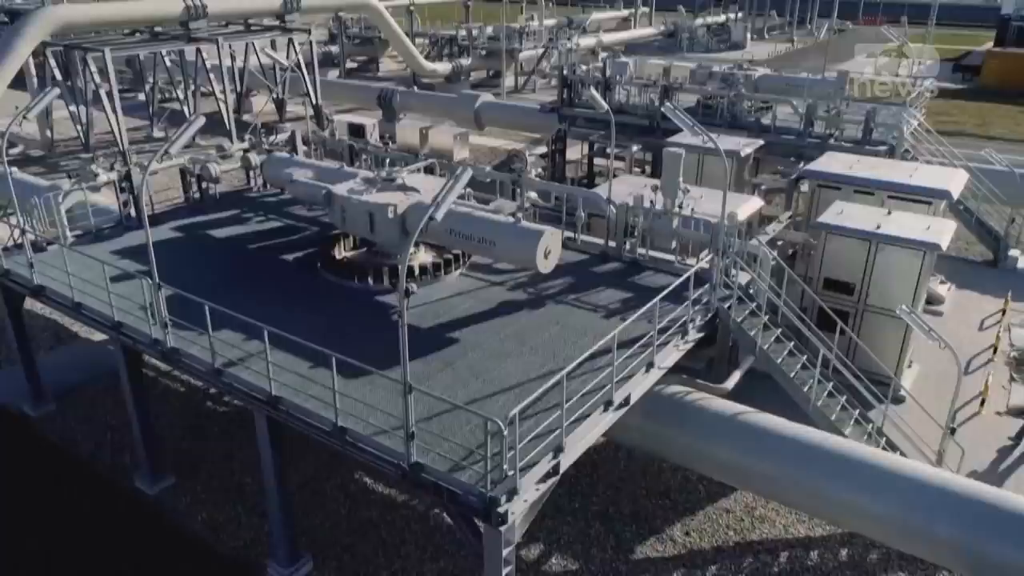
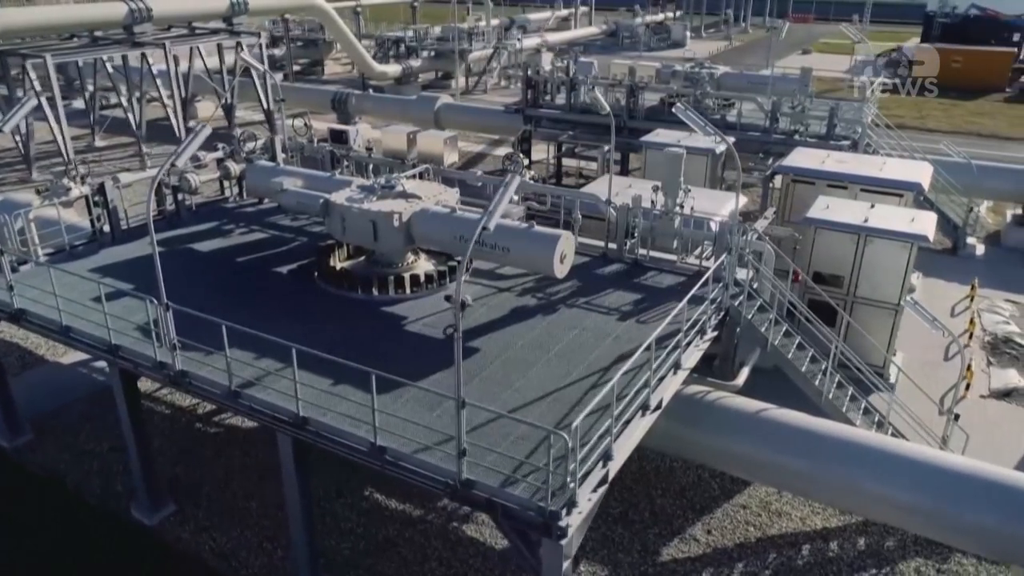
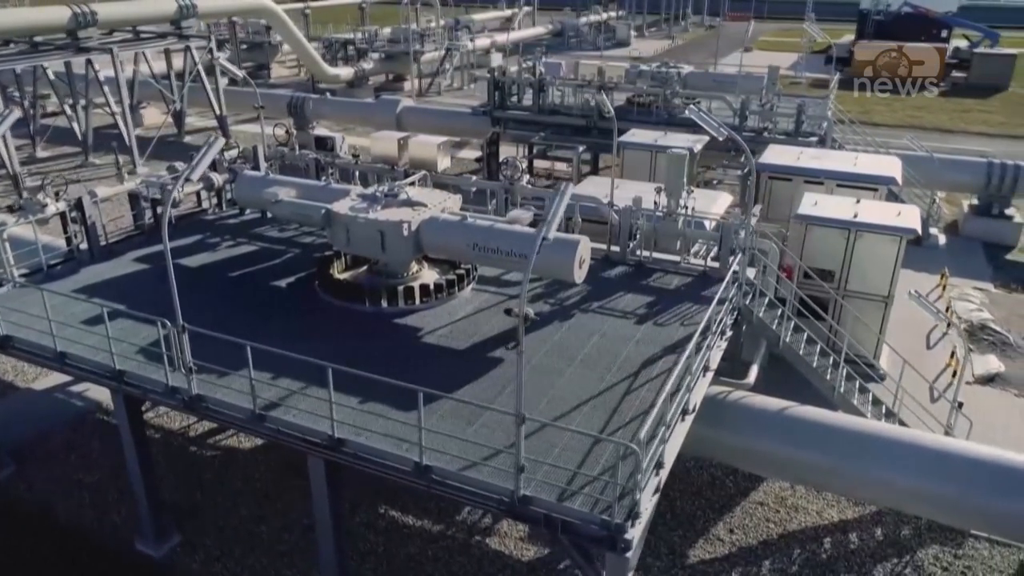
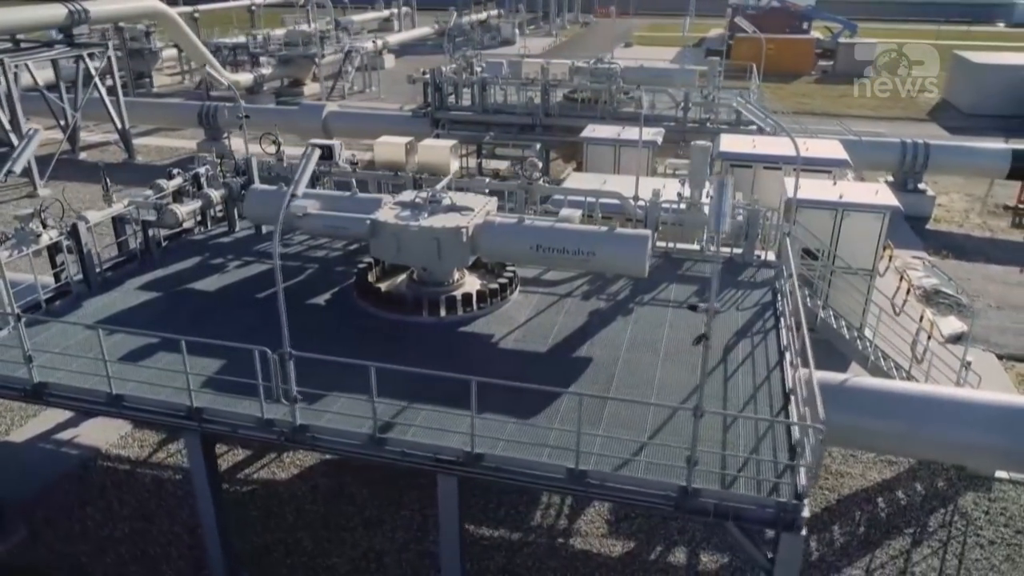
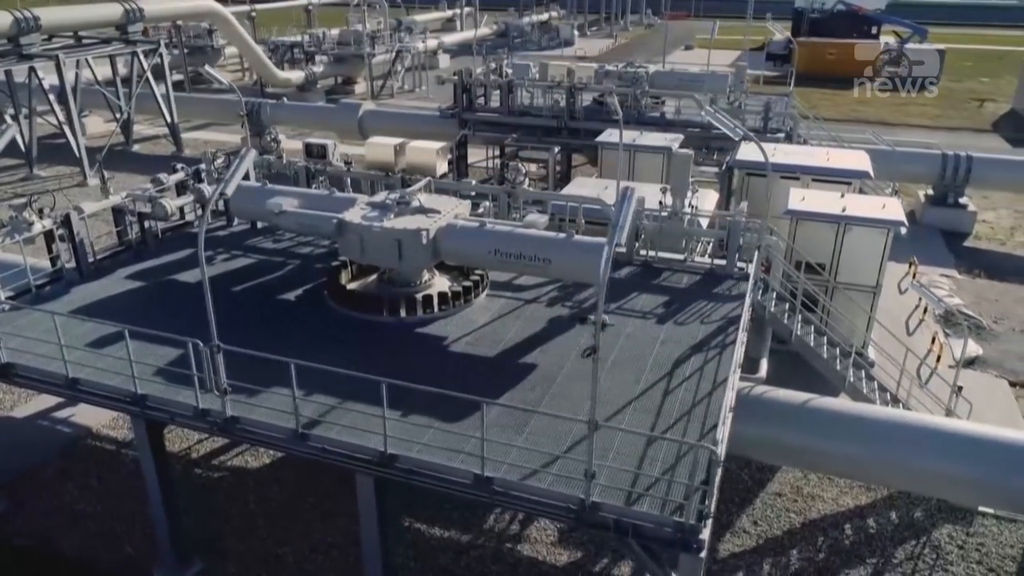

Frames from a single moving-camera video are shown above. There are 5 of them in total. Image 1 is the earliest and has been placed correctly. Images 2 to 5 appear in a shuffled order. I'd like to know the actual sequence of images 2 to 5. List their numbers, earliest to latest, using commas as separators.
2, 3, 5, 4
